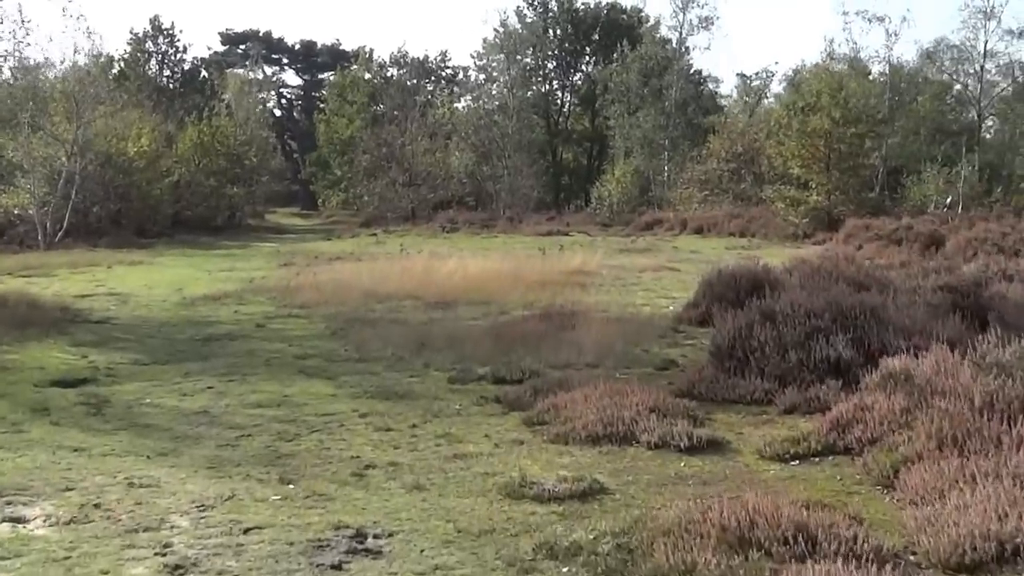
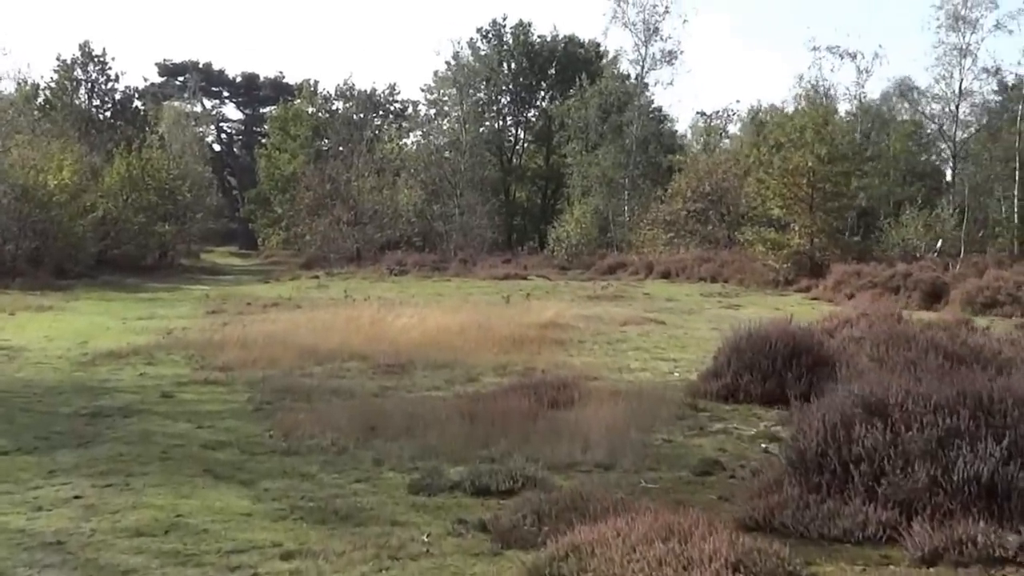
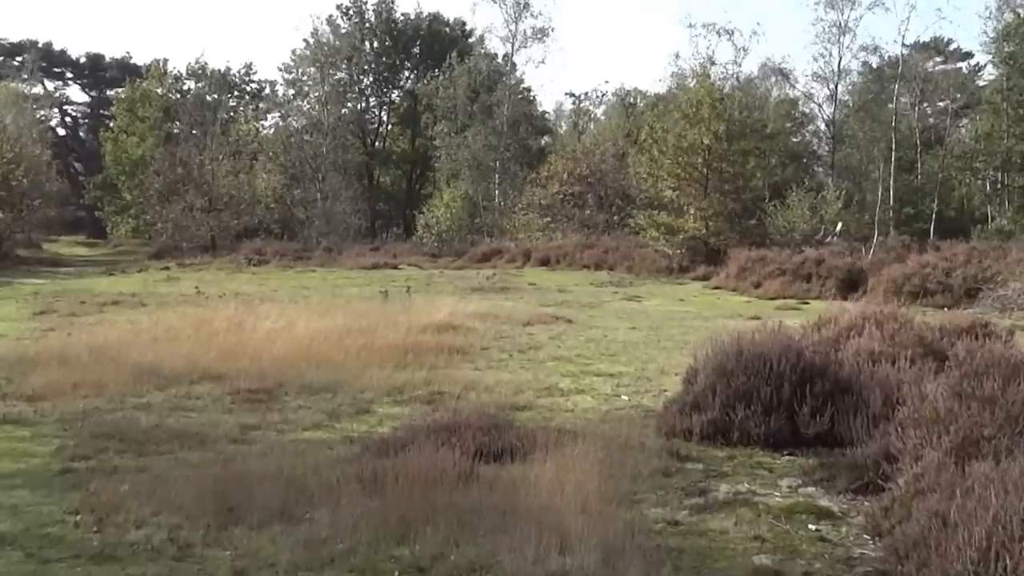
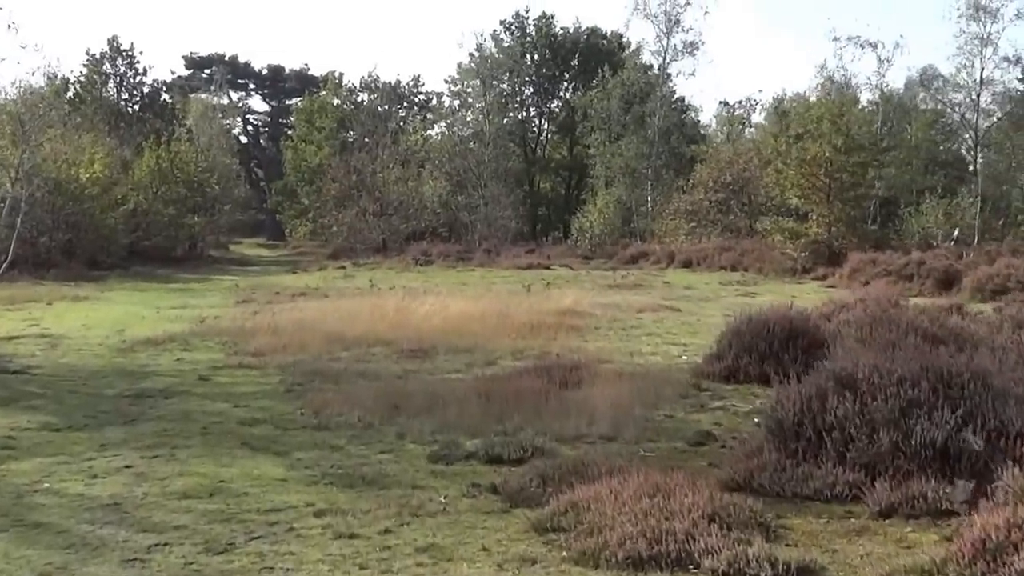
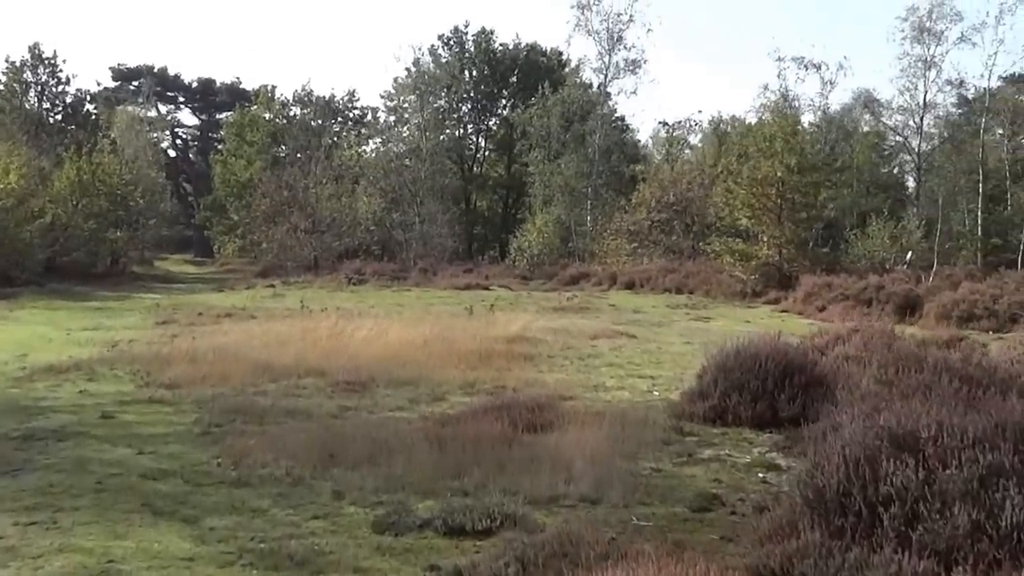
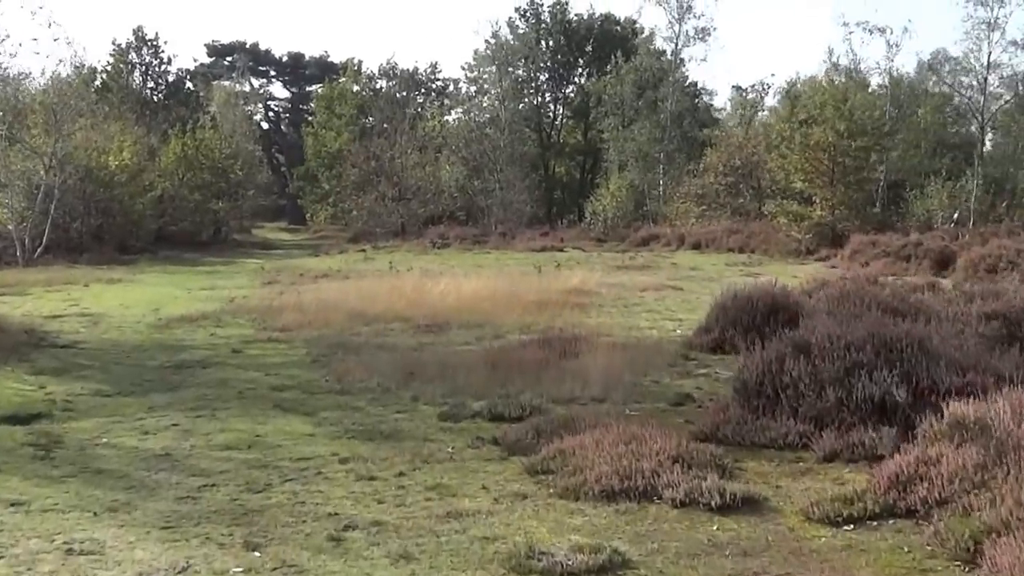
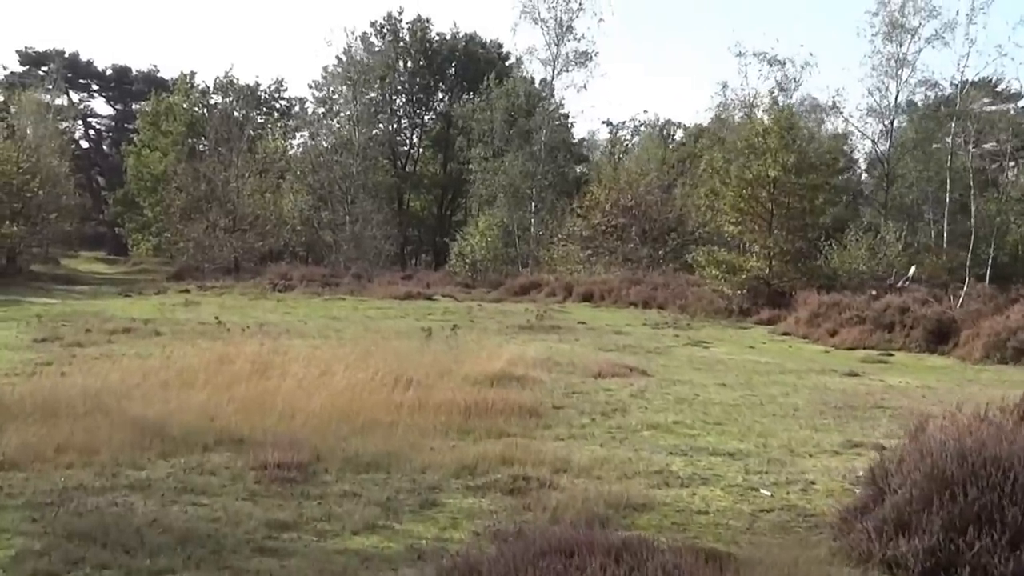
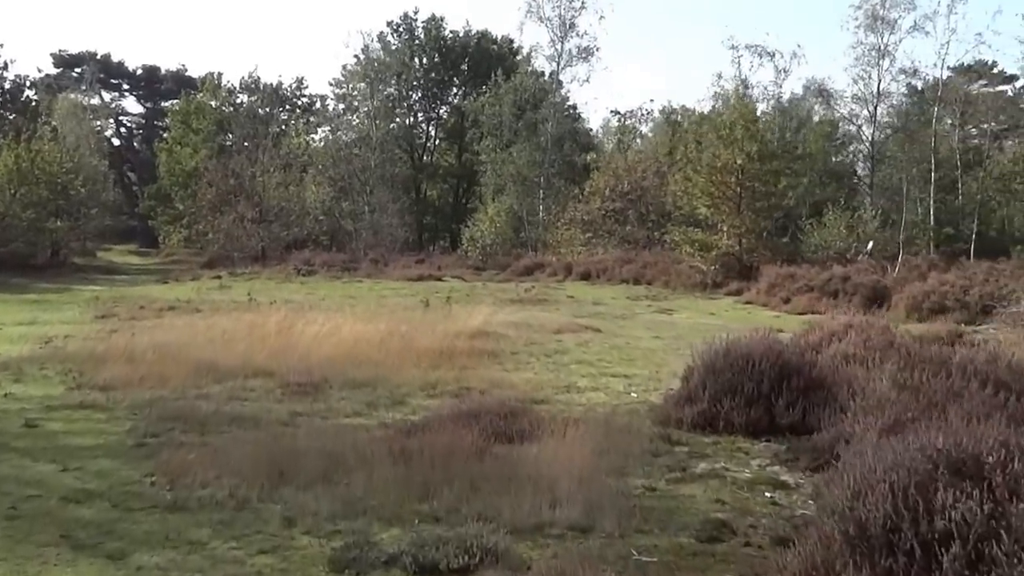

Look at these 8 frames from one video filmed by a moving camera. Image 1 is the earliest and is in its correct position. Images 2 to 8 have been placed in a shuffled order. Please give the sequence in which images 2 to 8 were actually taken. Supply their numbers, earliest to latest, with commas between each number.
6, 4, 2, 5, 8, 3, 7
